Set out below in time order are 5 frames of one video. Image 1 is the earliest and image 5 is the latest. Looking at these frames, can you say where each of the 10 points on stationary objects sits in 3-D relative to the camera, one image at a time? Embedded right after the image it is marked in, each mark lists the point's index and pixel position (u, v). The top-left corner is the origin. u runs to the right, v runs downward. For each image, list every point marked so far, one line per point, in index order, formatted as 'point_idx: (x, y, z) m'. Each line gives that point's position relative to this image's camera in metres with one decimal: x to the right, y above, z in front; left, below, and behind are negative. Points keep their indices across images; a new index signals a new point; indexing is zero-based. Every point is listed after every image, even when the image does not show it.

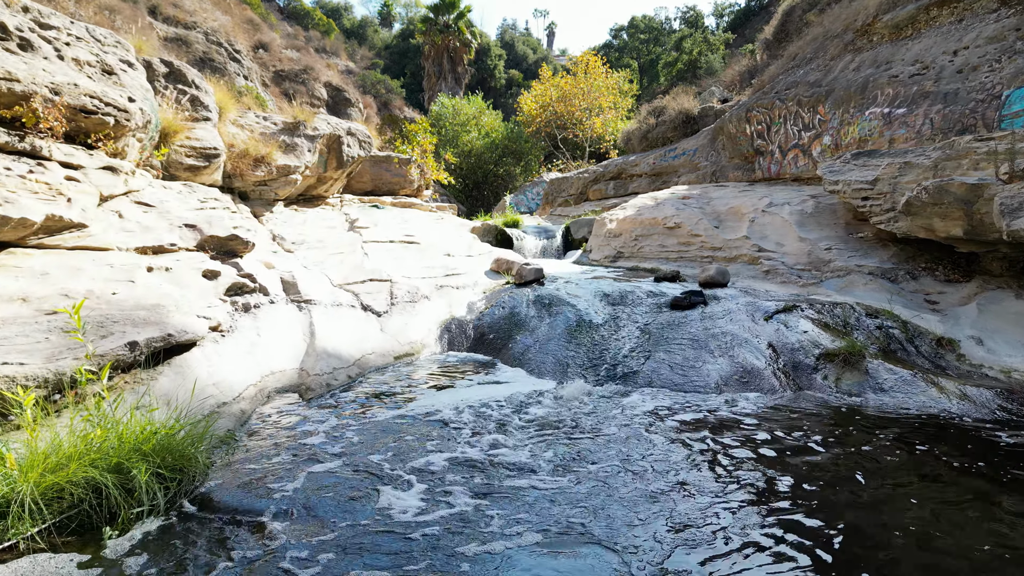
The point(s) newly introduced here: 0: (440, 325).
0: (-0.6, -0.3, +6.4) m
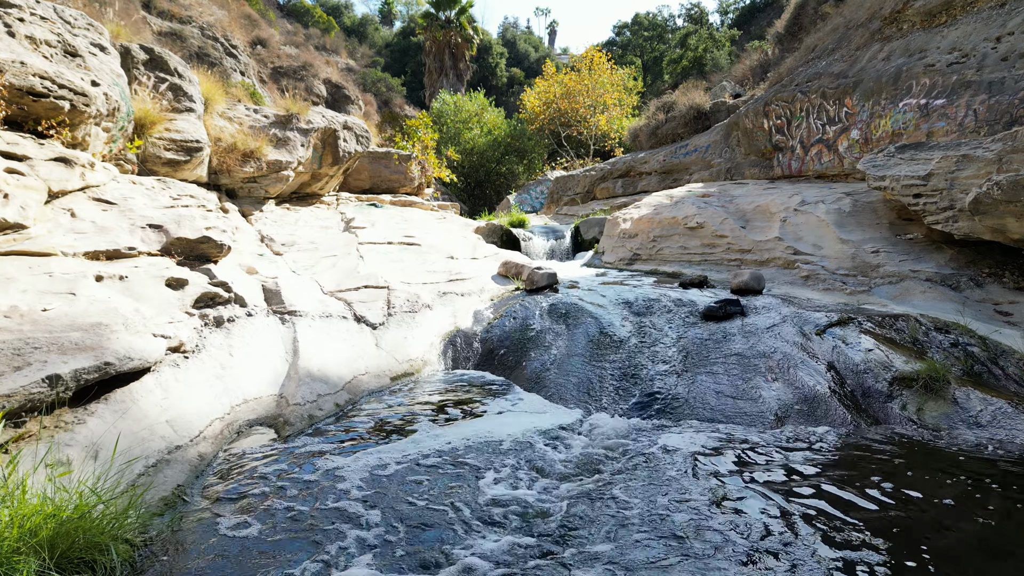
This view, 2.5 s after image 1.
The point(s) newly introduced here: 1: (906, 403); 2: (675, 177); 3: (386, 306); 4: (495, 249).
0: (-0.5, -0.4, +5.7) m
1: (+2.0, -0.6, +3.9) m
2: (+3.4, +2.4, +16.2) m
3: (-1.0, -0.1, +5.8) m
4: (-0.2, +0.5, +9.3) m
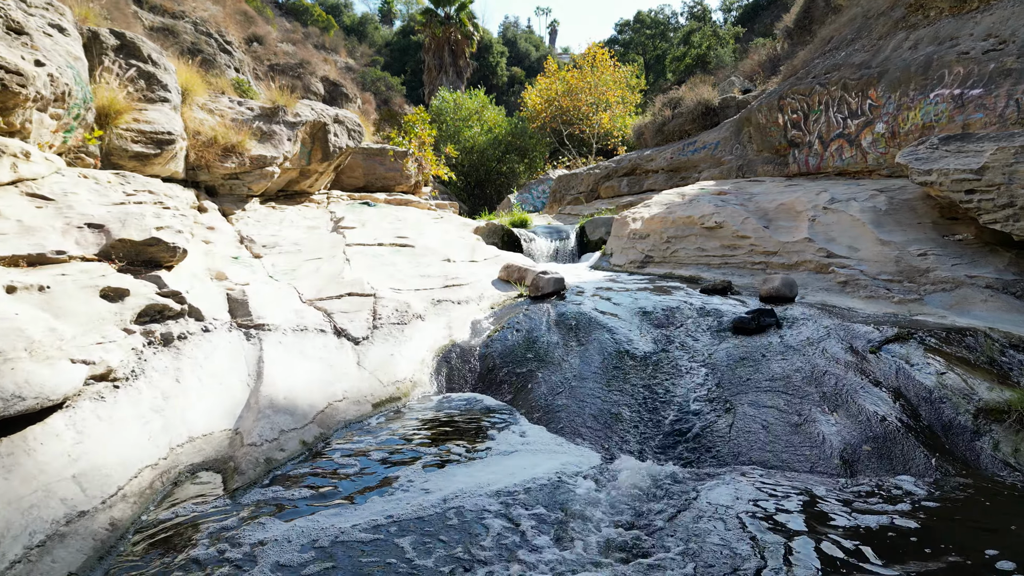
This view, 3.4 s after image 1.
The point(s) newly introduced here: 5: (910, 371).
0: (-0.5, -0.4, +5.0) m
1: (+2.0, -0.6, +3.2) m
2: (+3.5, +2.3, +15.4) m
3: (-0.9, -0.2, +5.1) m
4: (-0.2, +0.4, +8.6) m
5: (+2.0, -0.4, +3.9) m
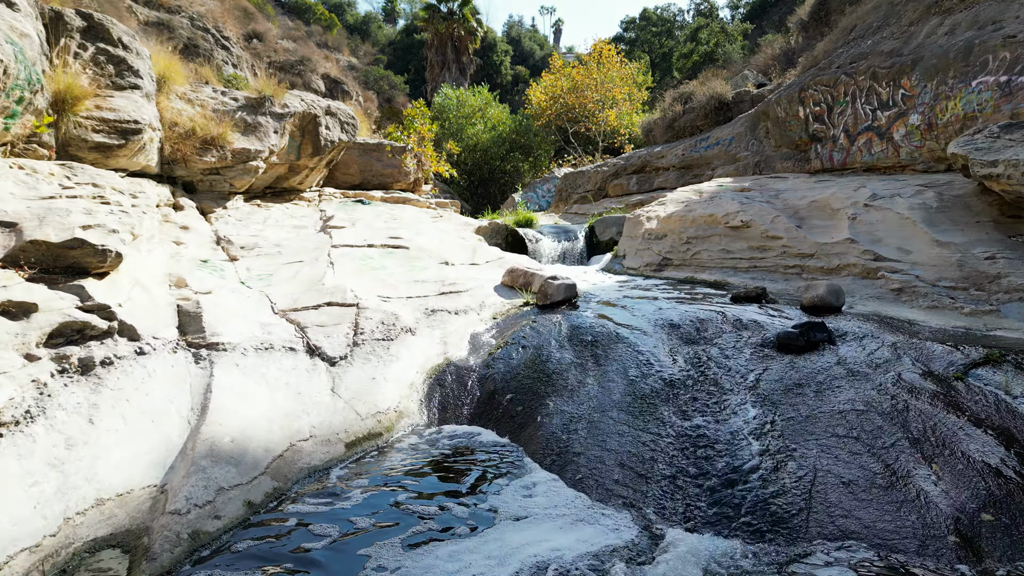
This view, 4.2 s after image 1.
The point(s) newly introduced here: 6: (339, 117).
0: (-0.5, -0.5, +4.2) m
1: (+2.1, -0.7, +2.4) m
2: (+3.6, +2.2, +14.7) m
3: (-0.9, -0.3, +4.3) m
4: (-0.1, +0.4, +7.8) m
5: (+2.0, -0.5, +3.1) m
6: (-2.4, +2.4, +10.8) m
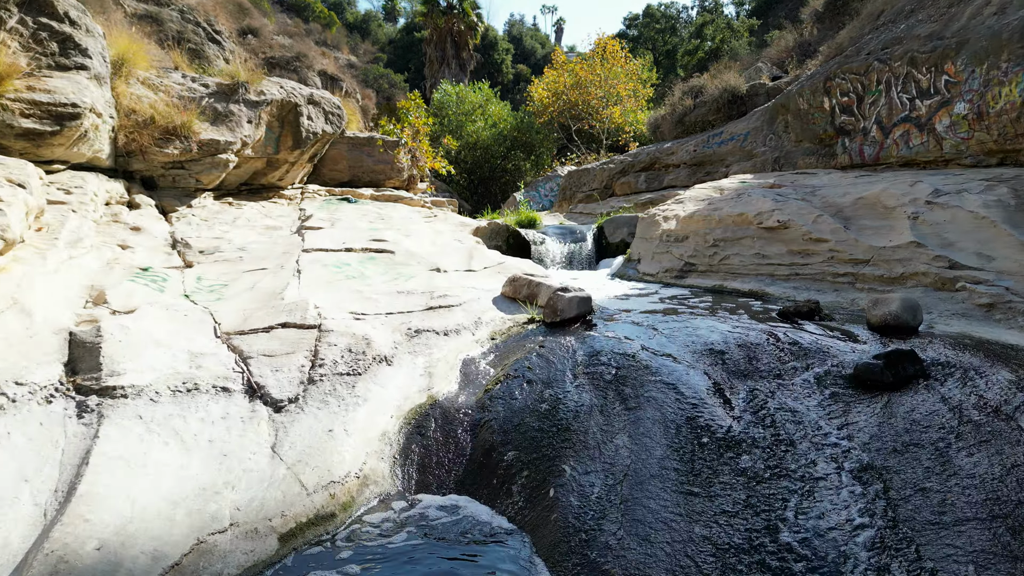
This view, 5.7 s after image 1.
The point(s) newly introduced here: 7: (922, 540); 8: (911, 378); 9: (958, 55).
0: (-0.5, -0.6, +3.3) m
1: (+2.1, -0.8, +1.4) m
2: (+3.6, +2.1, +13.7) m
3: (-0.9, -0.3, +3.4) m
4: (-0.1, +0.3, +6.9) m
5: (+2.0, -0.6, +2.1) m
6: (-2.4, +2.3, +9.8) m
7: (+1.1, -0.7, +2.1) m
8: (+1.7, -0.4, +3.2) m
9: (+5.2, +2.7, +8.8) m
